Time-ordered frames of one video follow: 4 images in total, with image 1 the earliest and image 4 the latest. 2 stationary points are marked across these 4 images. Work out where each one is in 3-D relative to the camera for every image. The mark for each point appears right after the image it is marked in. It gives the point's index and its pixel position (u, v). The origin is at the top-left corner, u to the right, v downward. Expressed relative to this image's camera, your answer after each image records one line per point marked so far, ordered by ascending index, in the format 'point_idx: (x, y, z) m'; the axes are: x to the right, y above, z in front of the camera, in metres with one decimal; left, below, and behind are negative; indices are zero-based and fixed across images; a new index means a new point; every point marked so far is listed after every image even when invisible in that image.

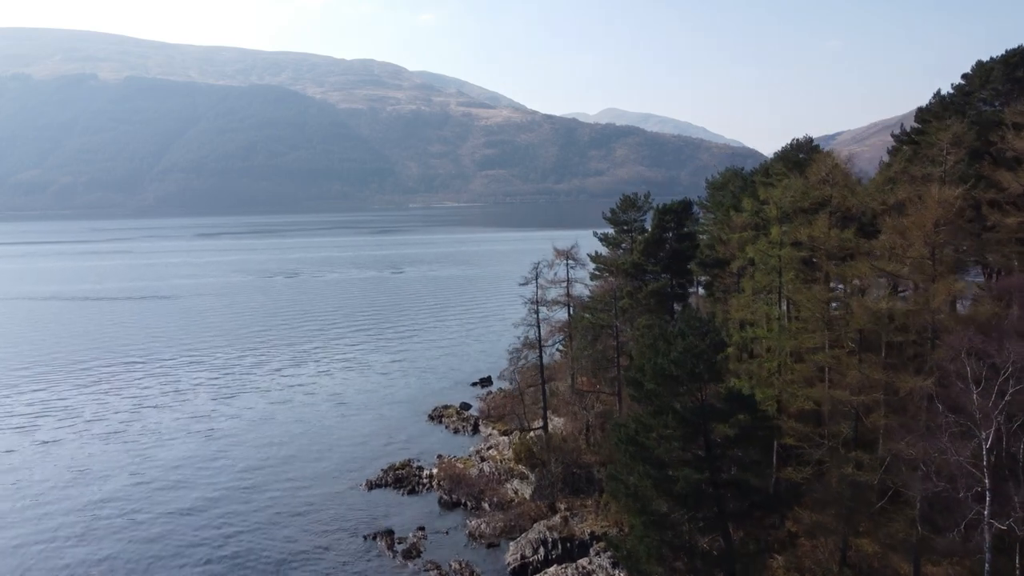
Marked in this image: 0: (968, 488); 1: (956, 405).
0: (+9.1, -3.9, +19.4) m
1: (+8.5, -2.2, +18.7) m
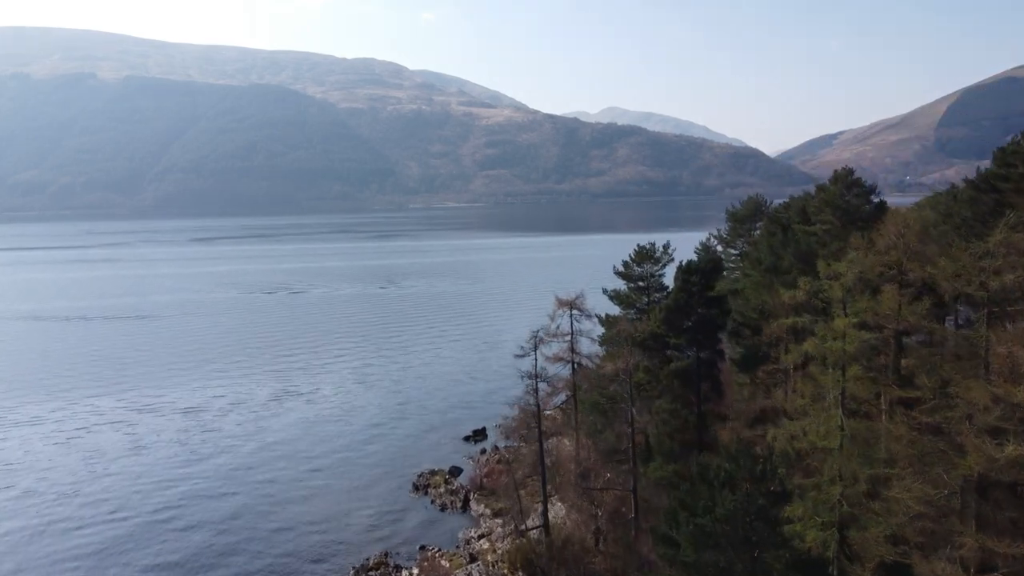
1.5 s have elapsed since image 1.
0: (+8.9, -6.0, +13.9) m
1: (+8.4, -4.3, +13.2) m
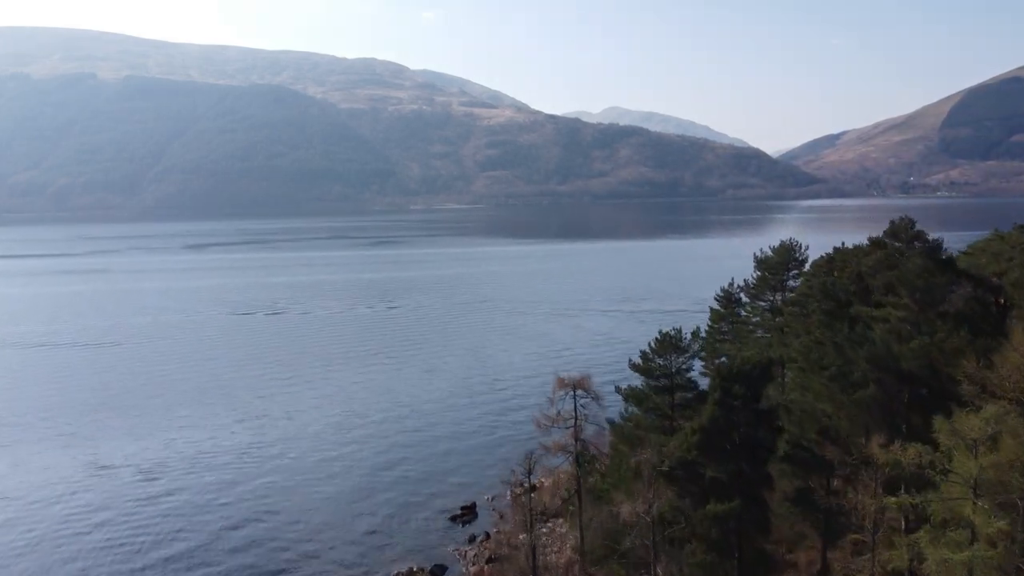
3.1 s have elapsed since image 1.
0: (+8.6, -8.4, +7.6) m
1: (+8.1, -6.7, +7.0) m
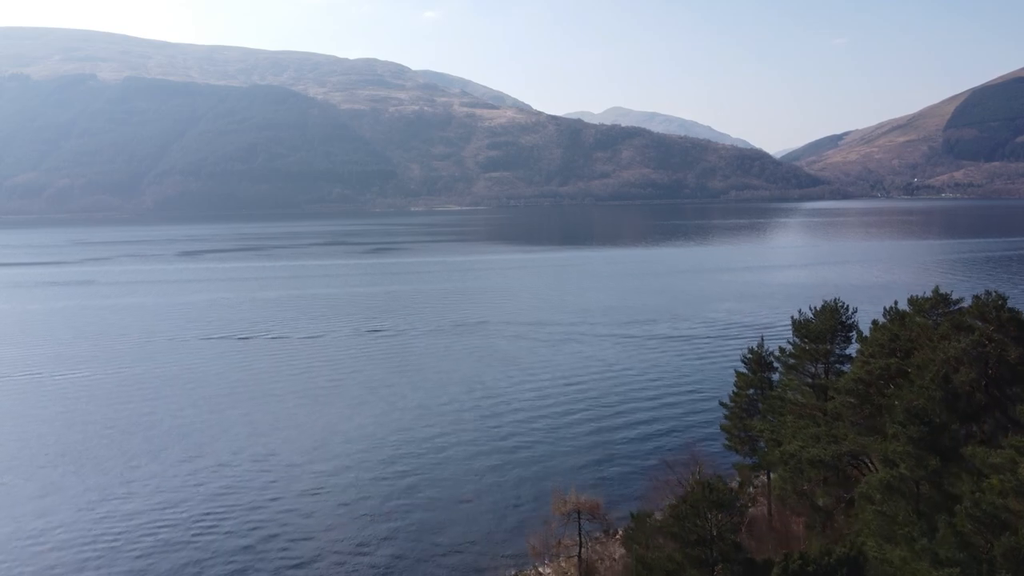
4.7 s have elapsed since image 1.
0: (+8.3, -10.8, +1.2) m
1: (+7.7, -9.1, +0.6) m
